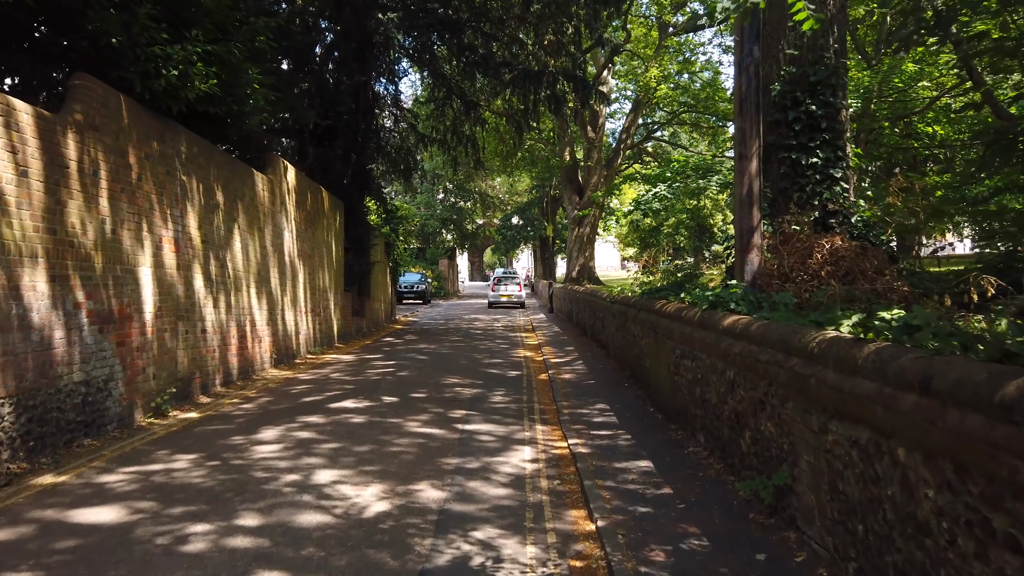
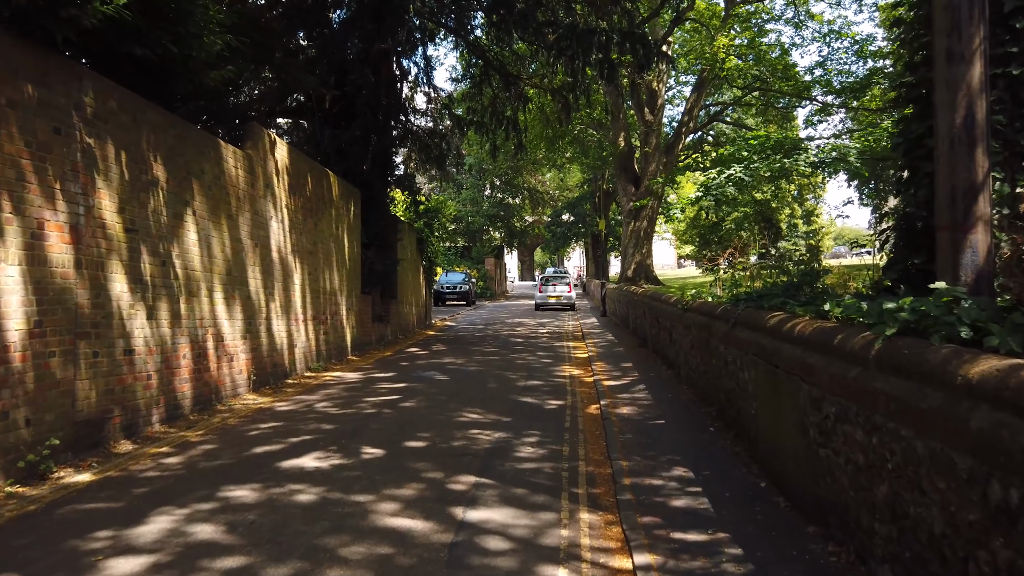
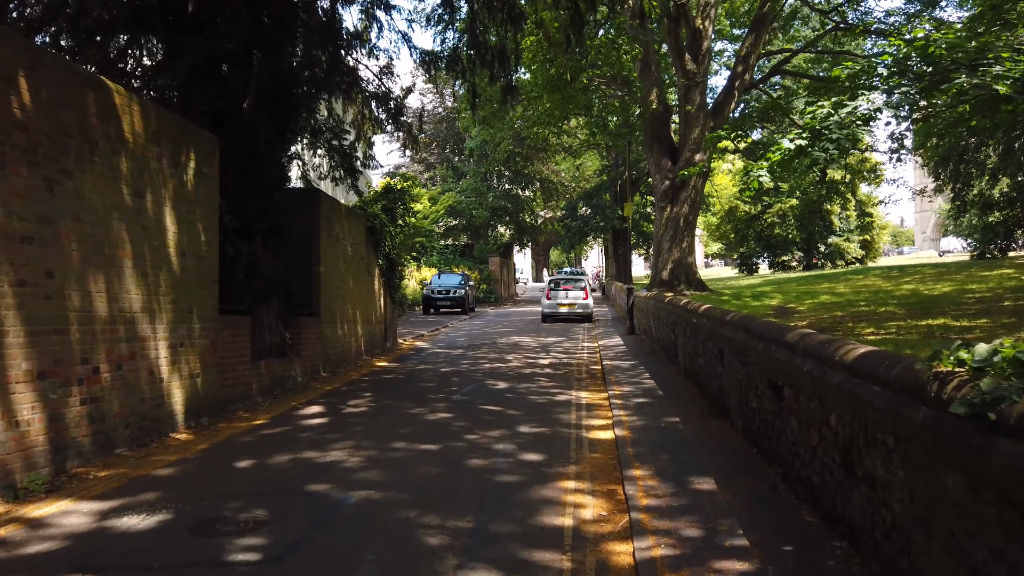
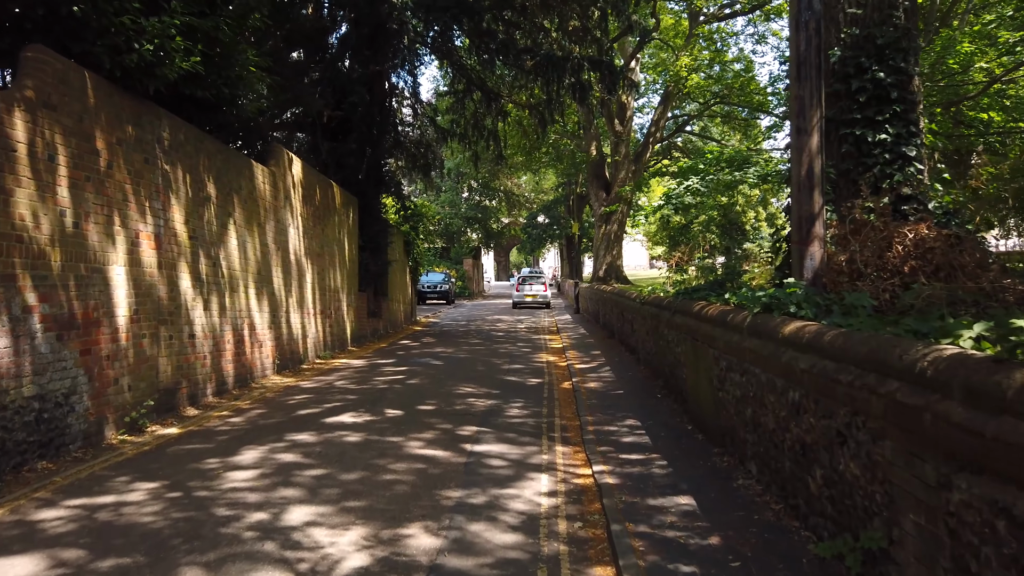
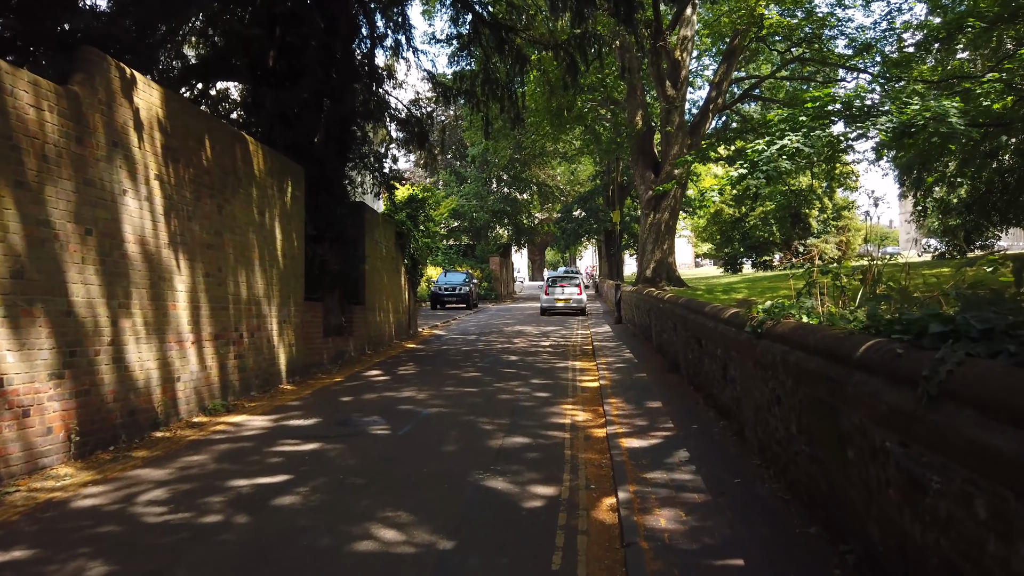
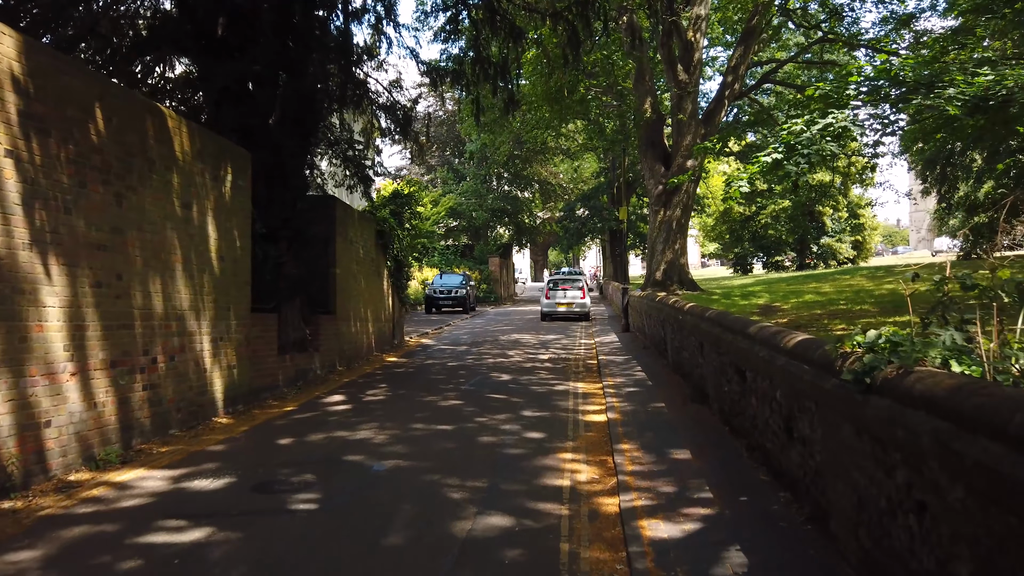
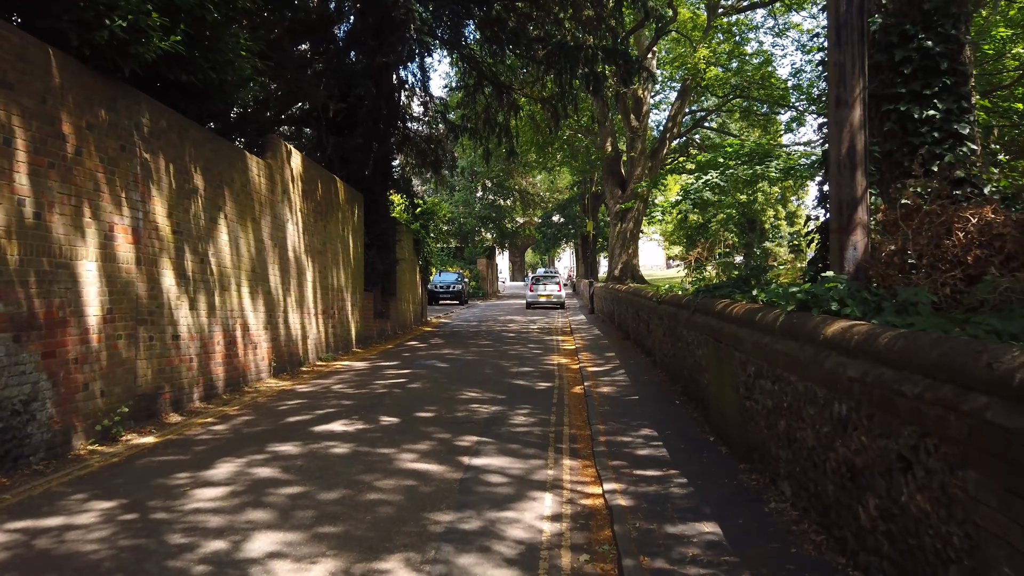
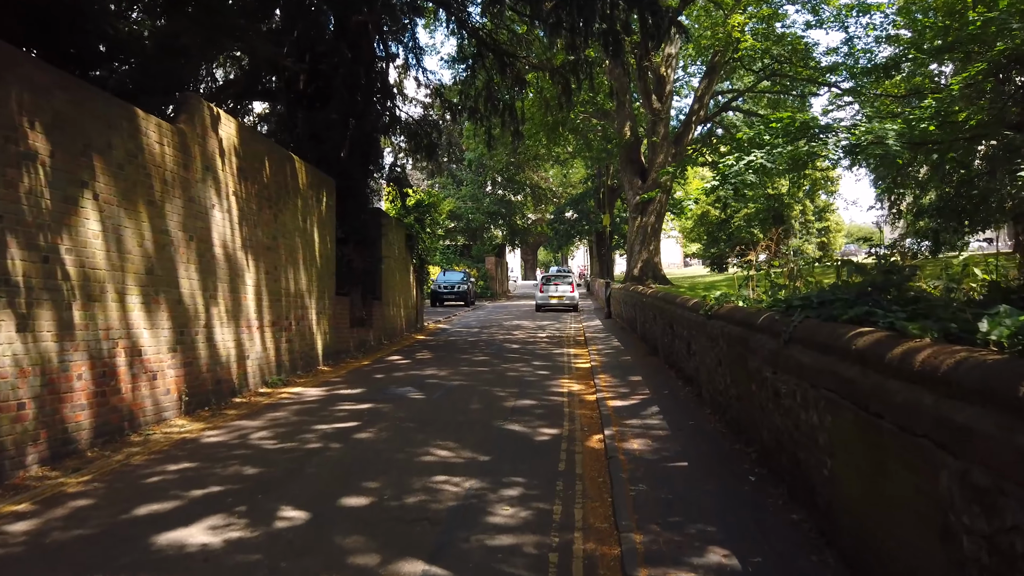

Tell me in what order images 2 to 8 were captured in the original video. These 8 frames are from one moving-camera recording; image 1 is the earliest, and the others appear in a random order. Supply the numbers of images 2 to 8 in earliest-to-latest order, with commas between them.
4, 7, 2, 8, 5, 6, 3
